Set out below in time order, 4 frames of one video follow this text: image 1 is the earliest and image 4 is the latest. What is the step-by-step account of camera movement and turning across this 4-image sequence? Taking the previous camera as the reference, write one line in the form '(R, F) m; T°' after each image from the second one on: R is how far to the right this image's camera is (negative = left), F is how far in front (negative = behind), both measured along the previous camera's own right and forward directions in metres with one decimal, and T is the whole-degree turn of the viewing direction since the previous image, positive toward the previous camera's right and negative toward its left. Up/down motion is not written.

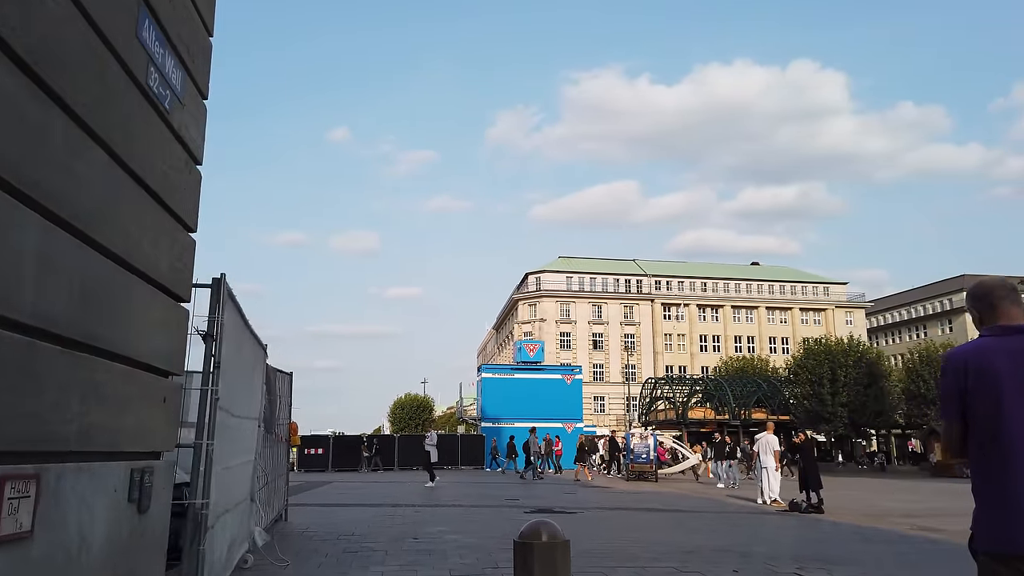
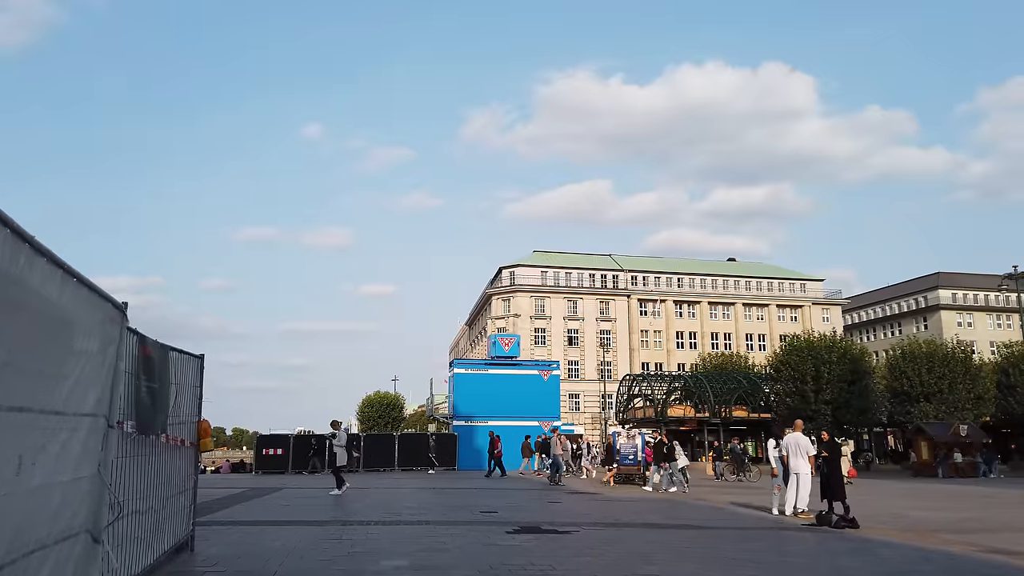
(-0.1, +2.3) m; +2°
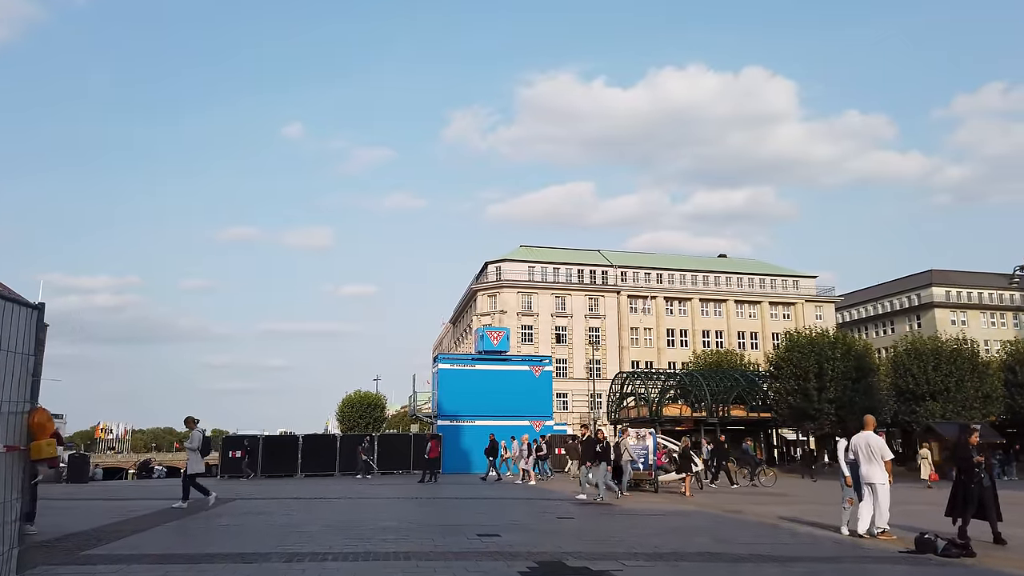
(-0.3, +2.8) m; +1°
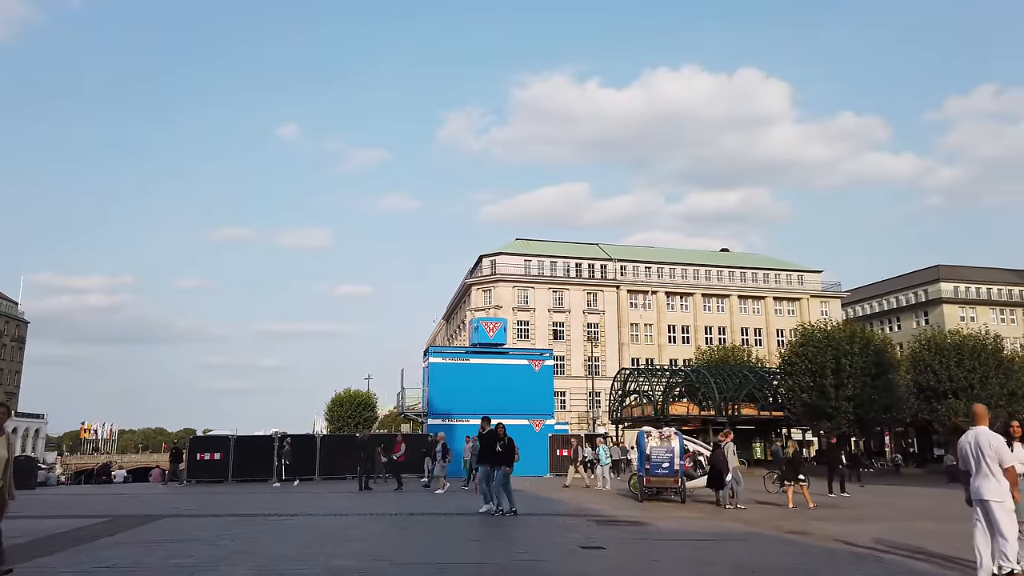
(-0.2, +3.1) m; 0°
